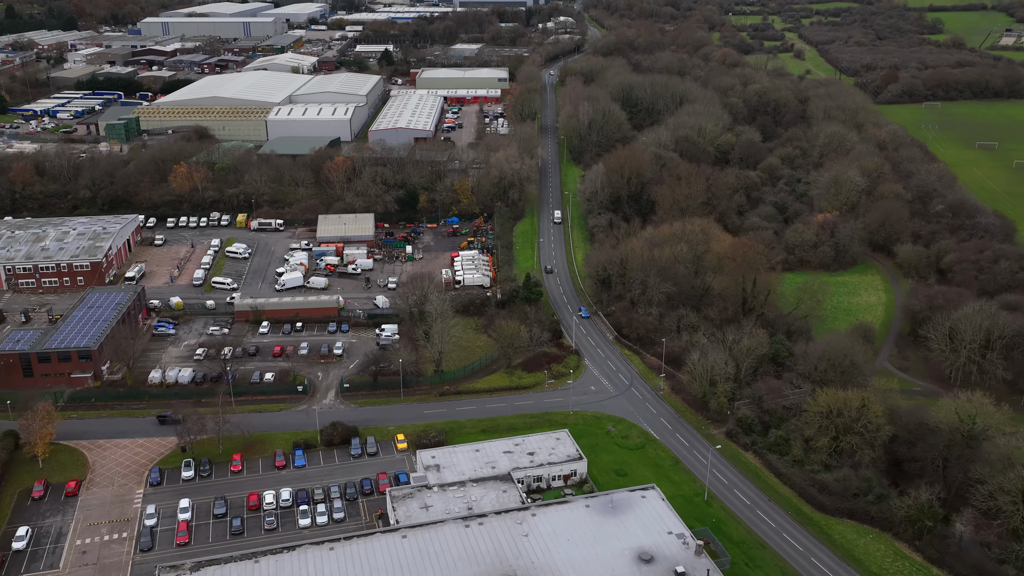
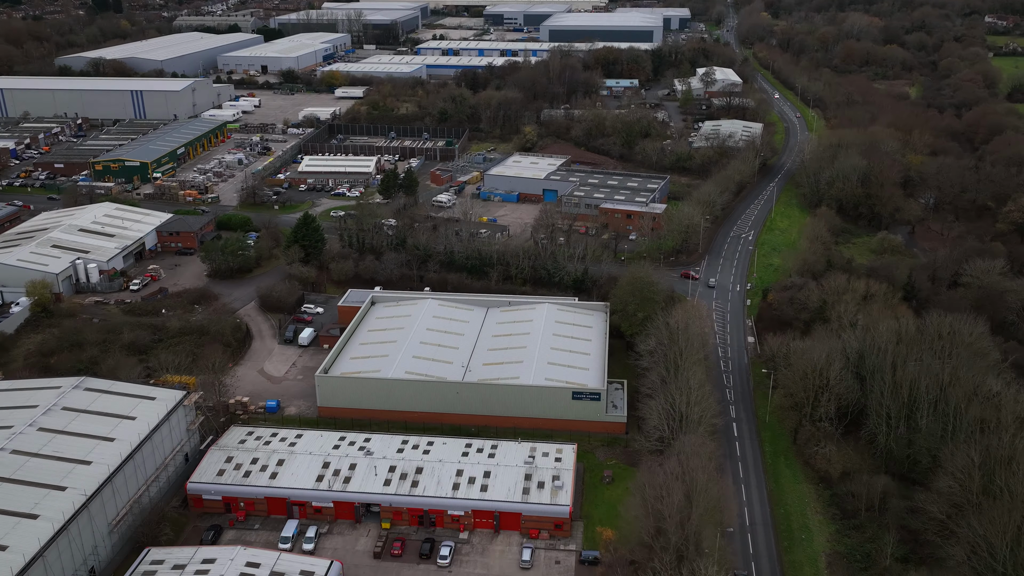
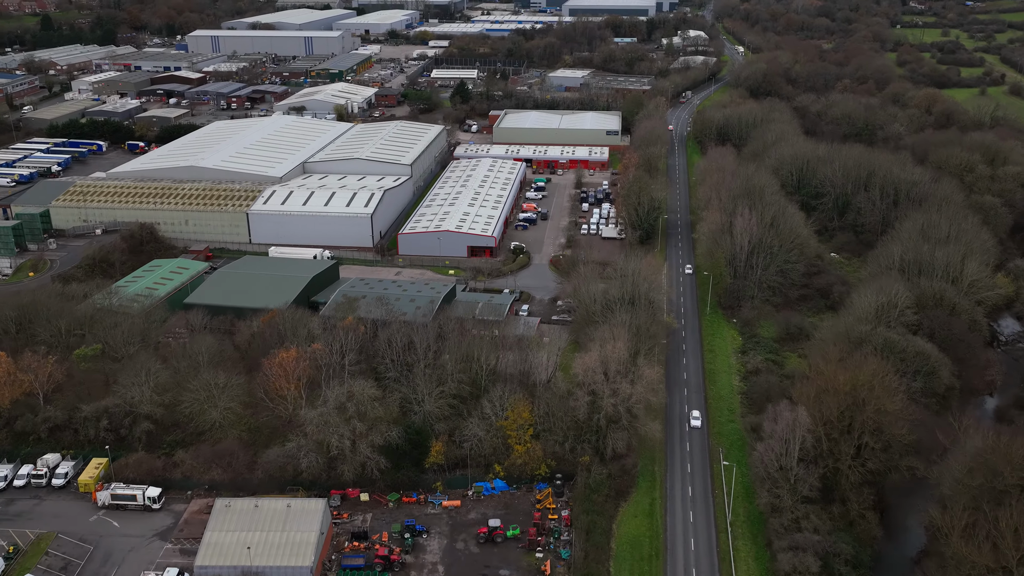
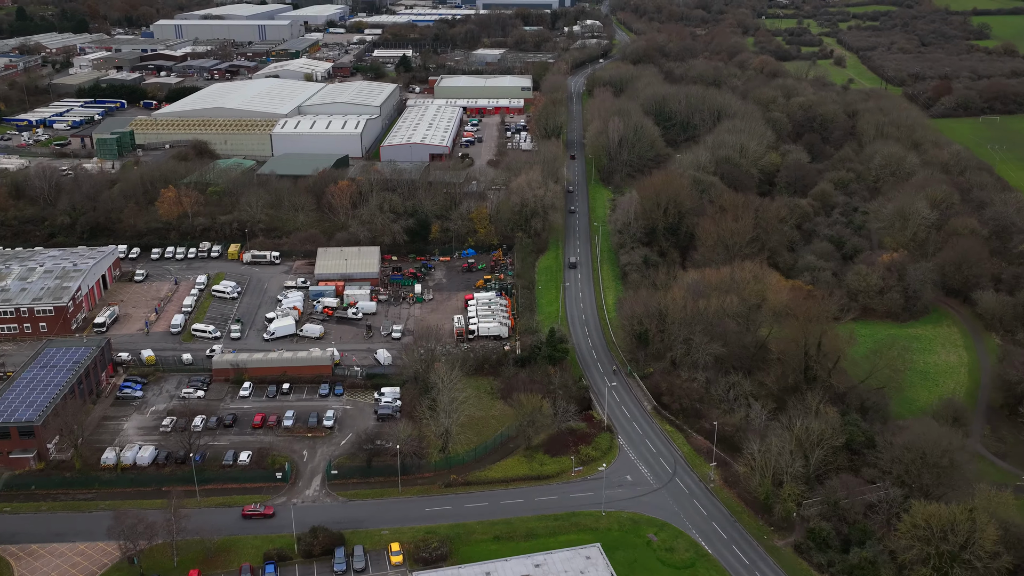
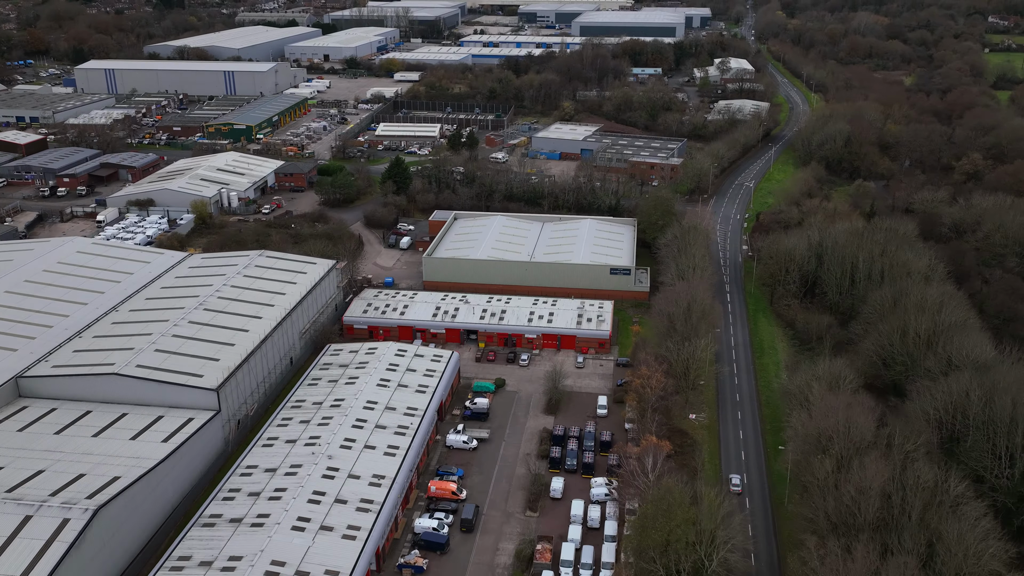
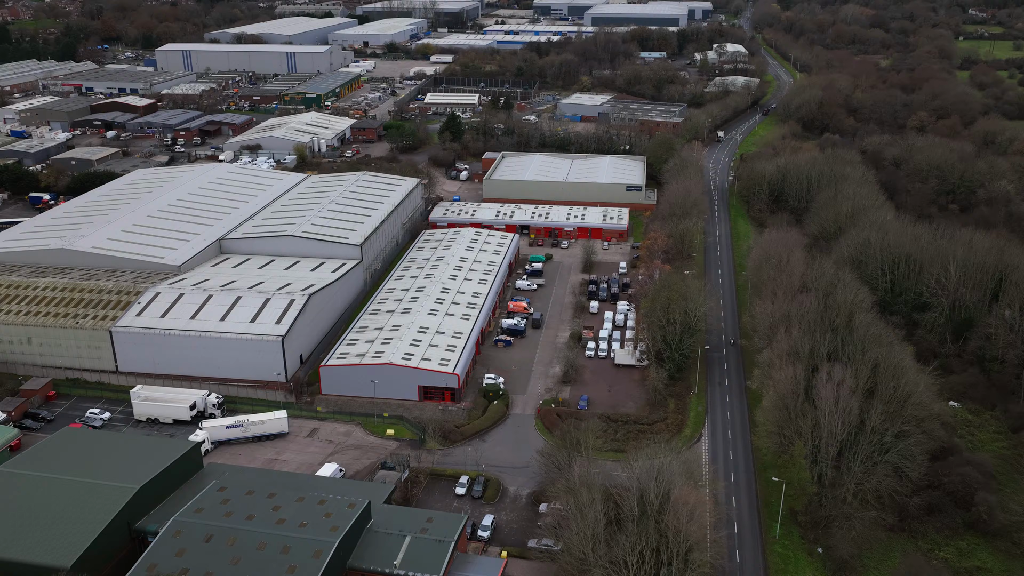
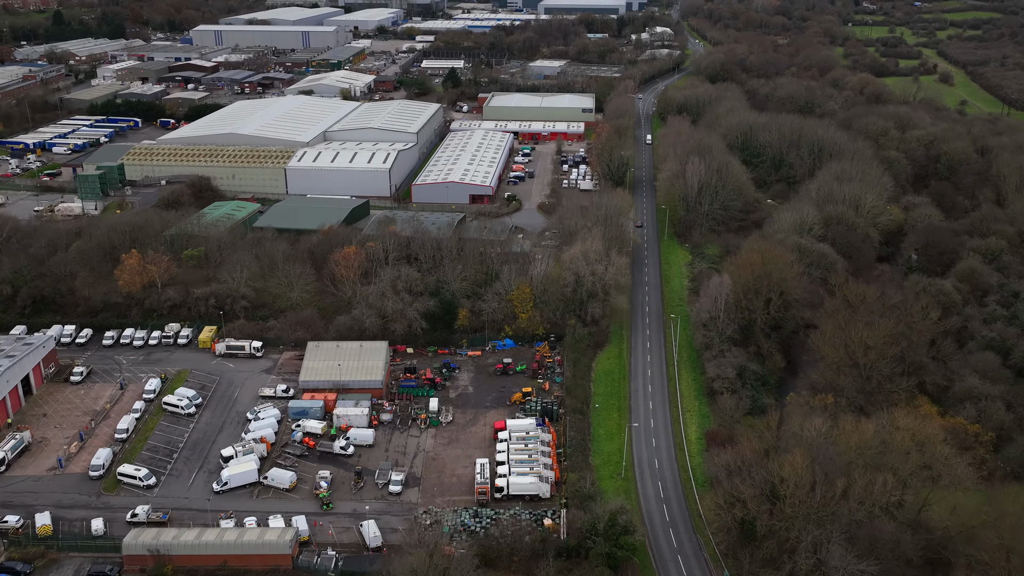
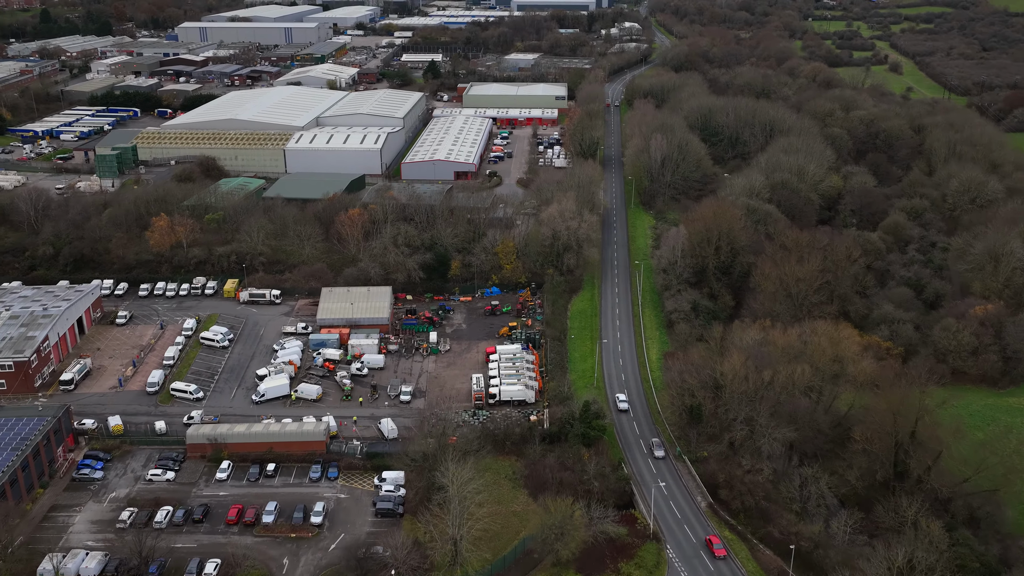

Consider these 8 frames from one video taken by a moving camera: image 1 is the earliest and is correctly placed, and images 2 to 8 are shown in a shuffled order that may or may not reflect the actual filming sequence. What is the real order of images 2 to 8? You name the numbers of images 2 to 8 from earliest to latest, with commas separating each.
4, 8, 7, 3, 6, 5, 2
